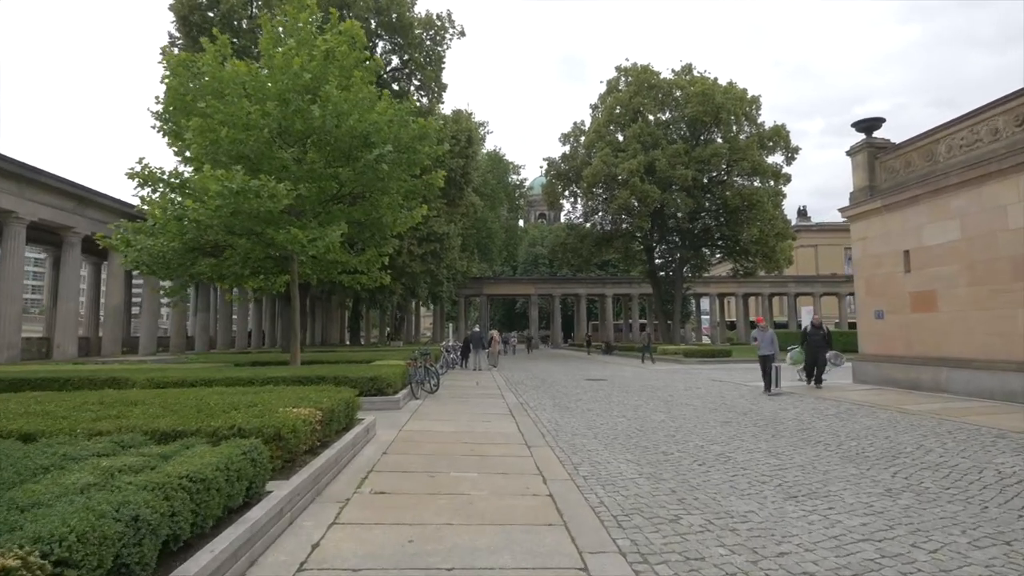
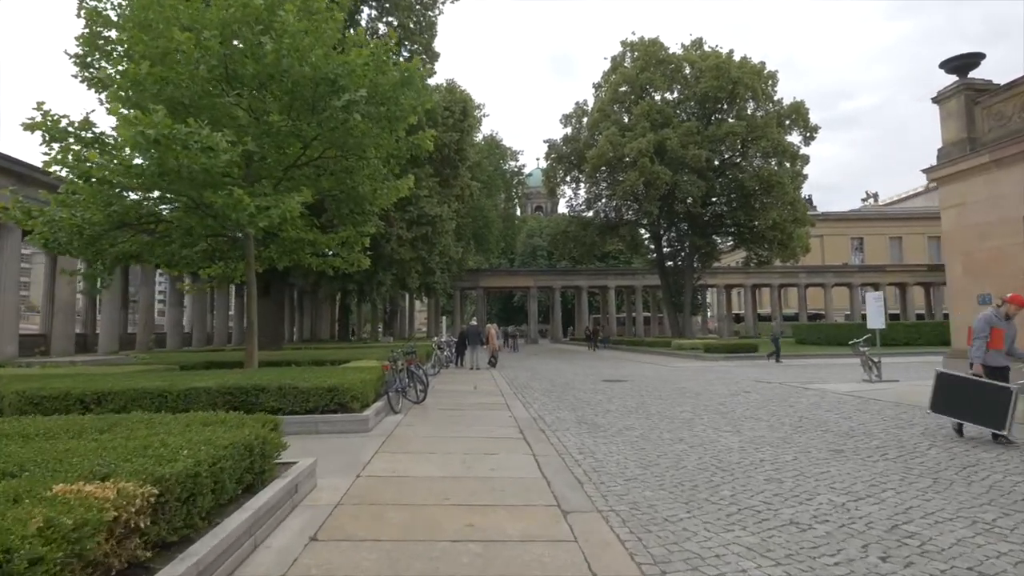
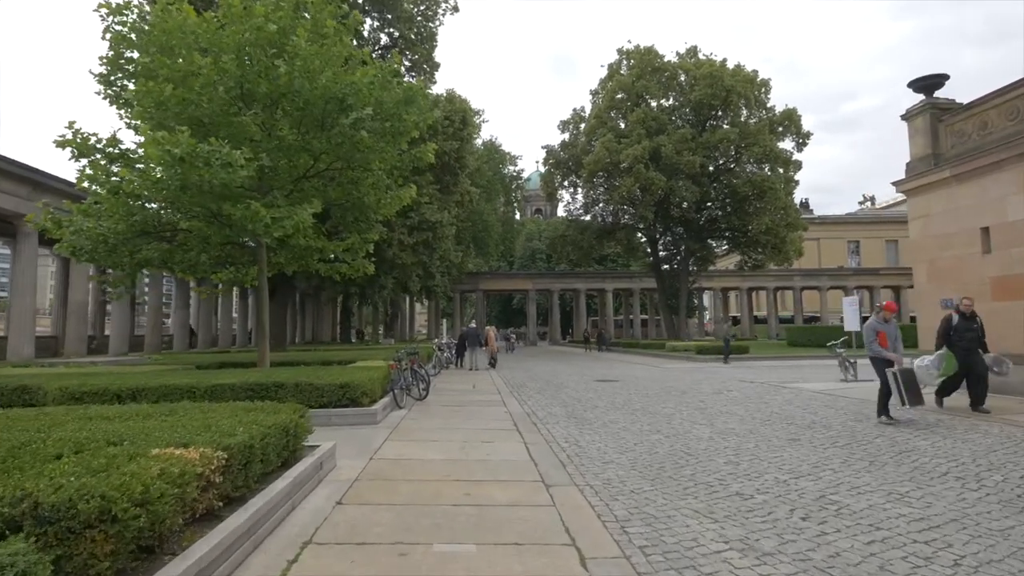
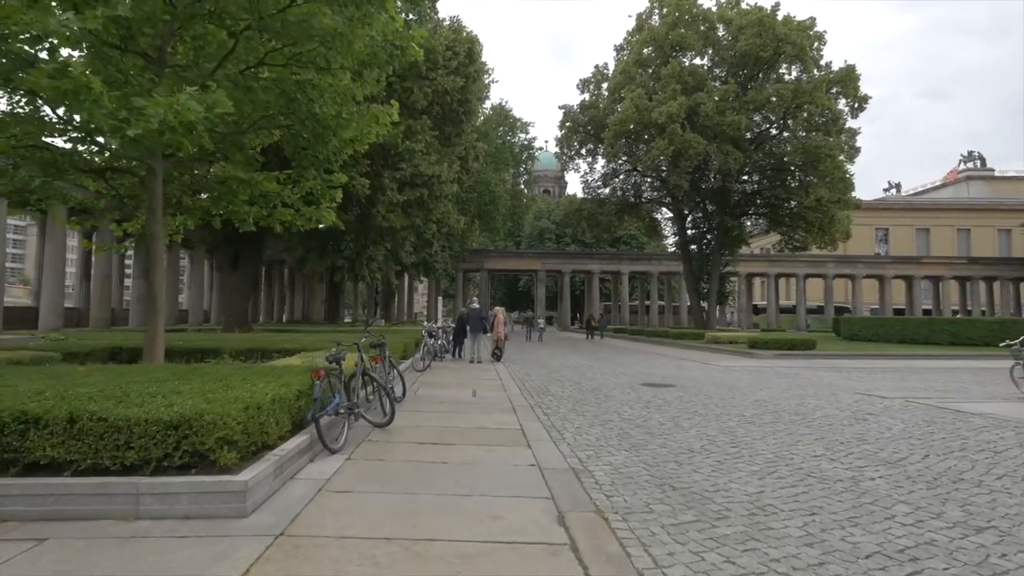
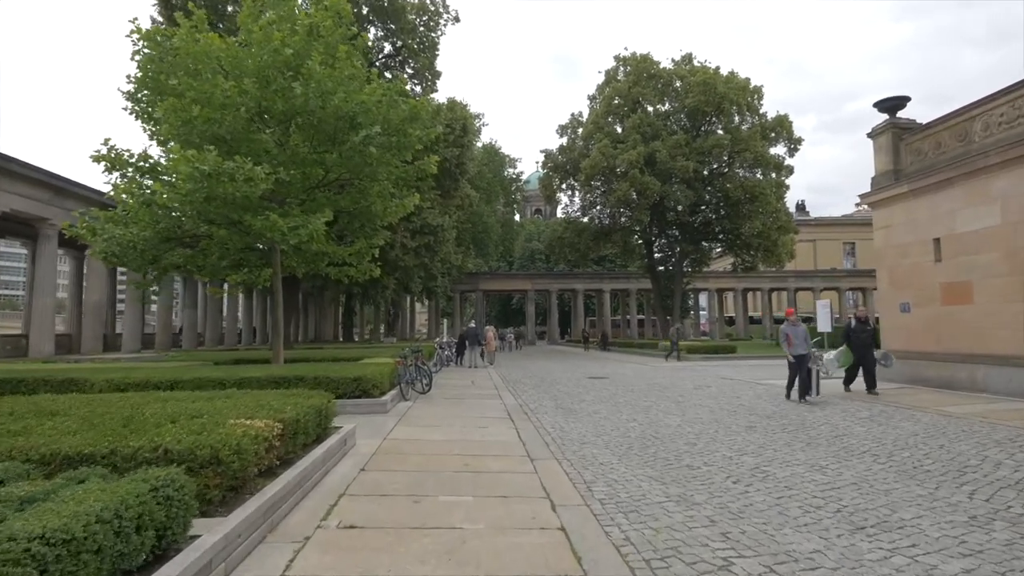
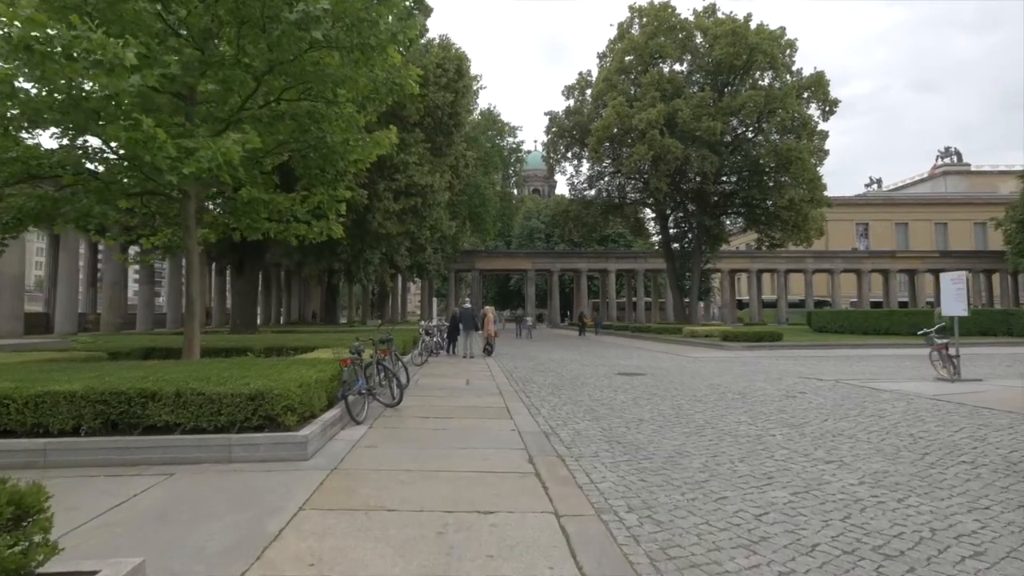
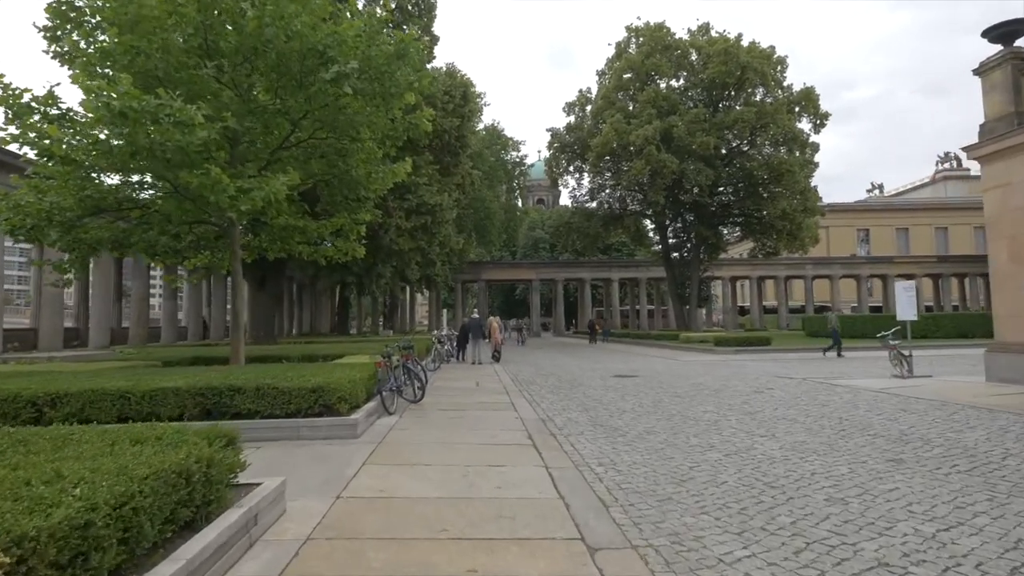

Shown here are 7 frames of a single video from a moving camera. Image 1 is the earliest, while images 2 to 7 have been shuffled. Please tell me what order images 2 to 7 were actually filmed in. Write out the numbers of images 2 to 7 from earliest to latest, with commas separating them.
5, 3, 2, 7, 6, 4
